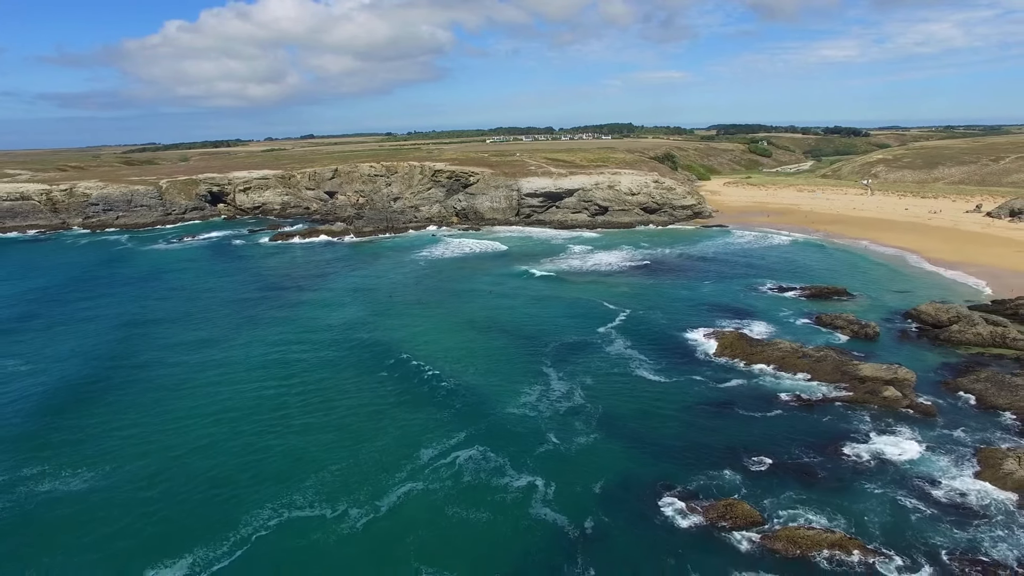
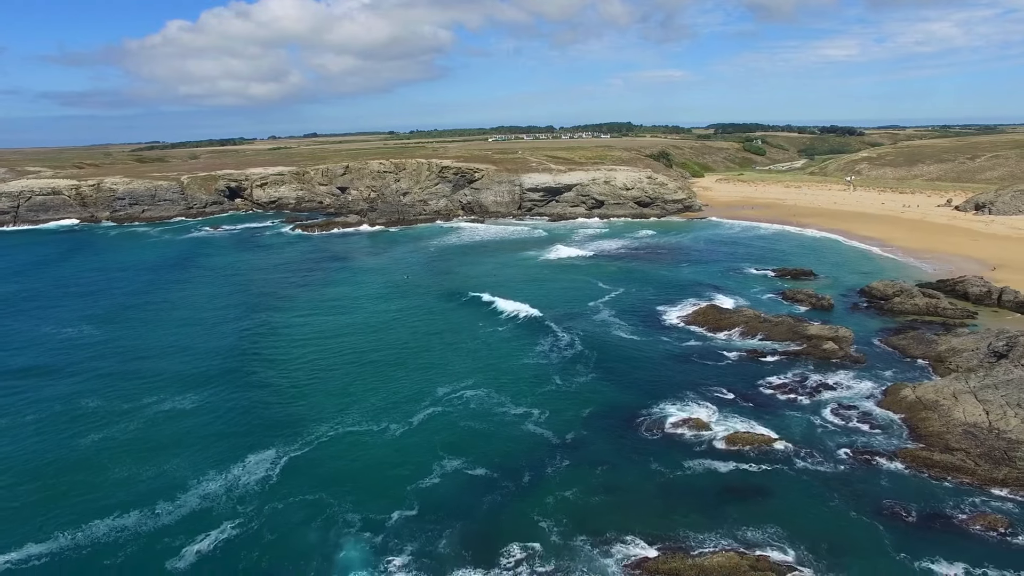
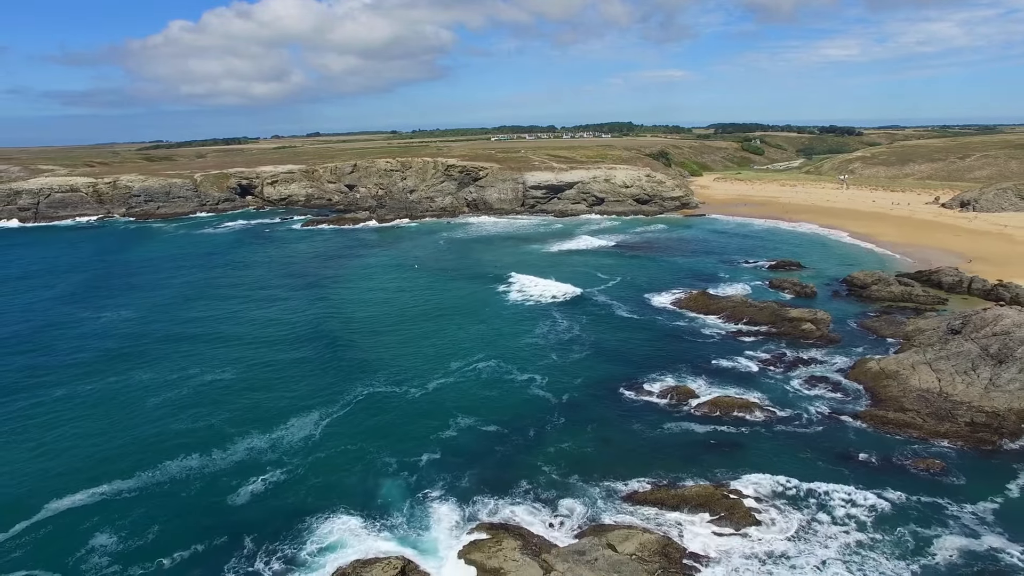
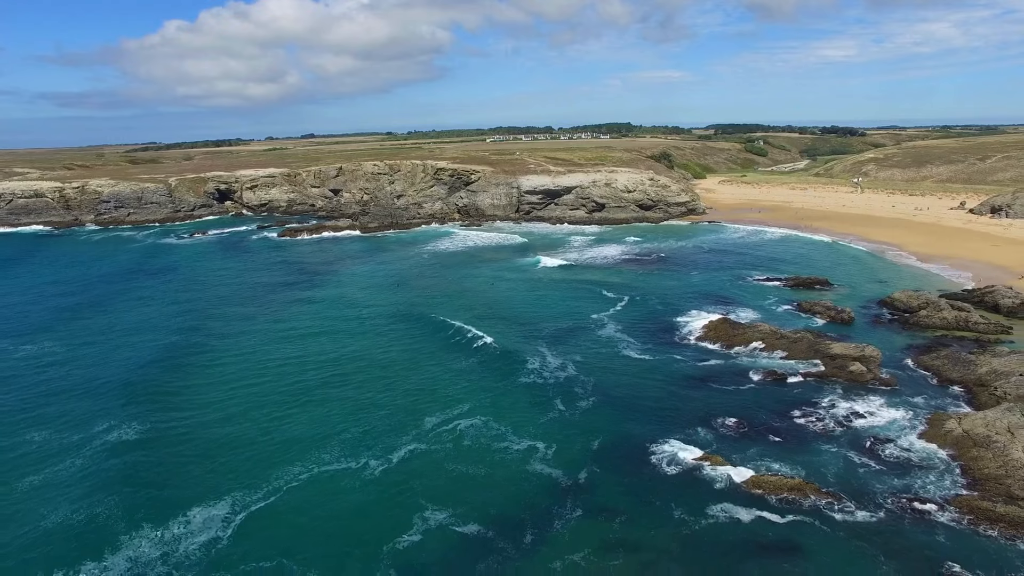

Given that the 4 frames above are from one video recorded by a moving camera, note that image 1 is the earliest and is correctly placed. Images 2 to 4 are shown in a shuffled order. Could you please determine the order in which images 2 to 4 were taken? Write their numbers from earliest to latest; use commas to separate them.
4, 2, 3
